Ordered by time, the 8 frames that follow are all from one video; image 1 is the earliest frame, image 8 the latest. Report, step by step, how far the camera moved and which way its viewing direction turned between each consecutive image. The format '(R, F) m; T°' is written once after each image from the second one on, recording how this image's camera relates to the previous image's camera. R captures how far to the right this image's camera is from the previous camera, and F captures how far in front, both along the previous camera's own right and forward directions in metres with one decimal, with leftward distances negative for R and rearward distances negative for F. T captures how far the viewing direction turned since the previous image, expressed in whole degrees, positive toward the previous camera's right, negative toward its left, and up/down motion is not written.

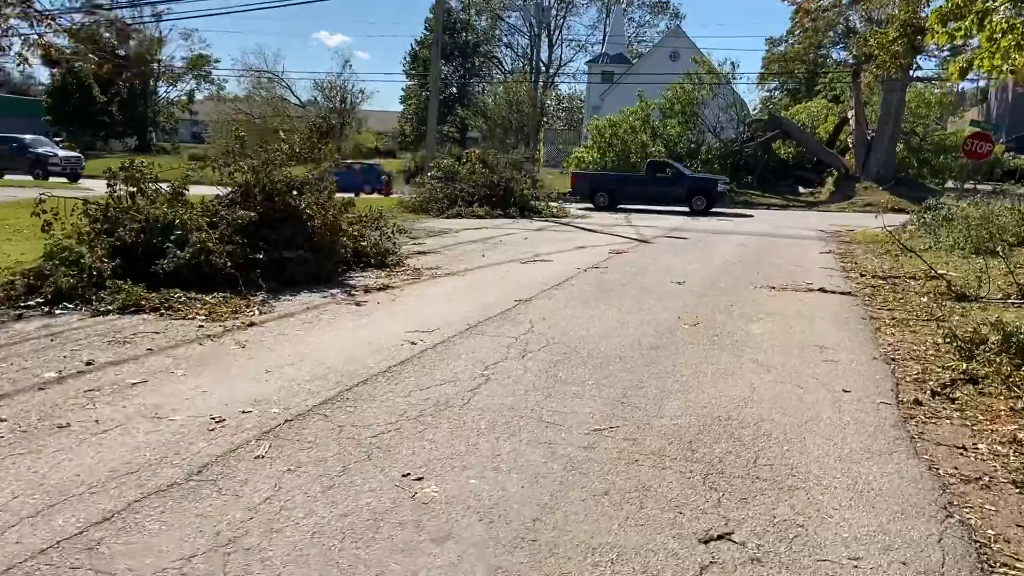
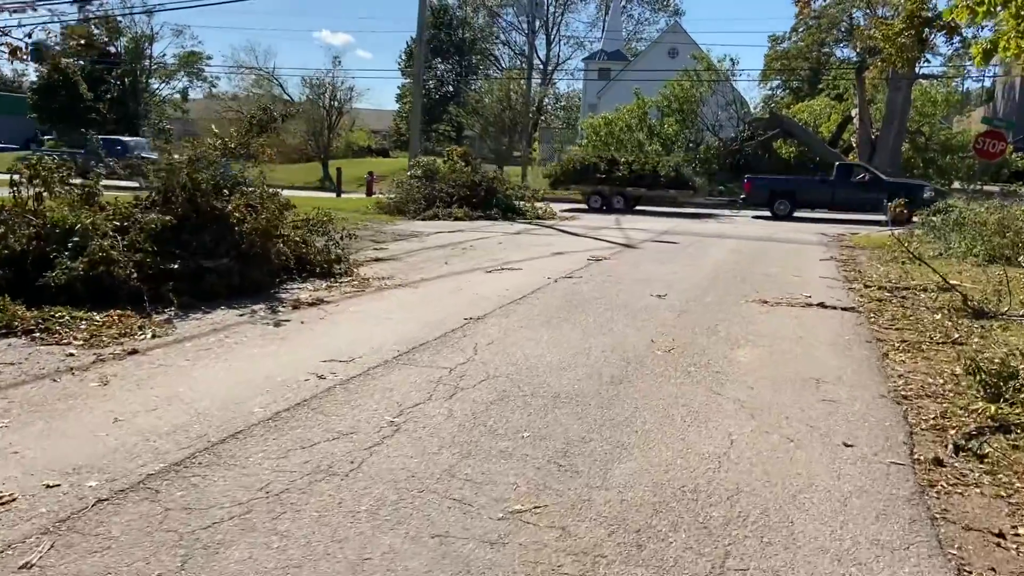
(+0.5, +1.2) m; 0°
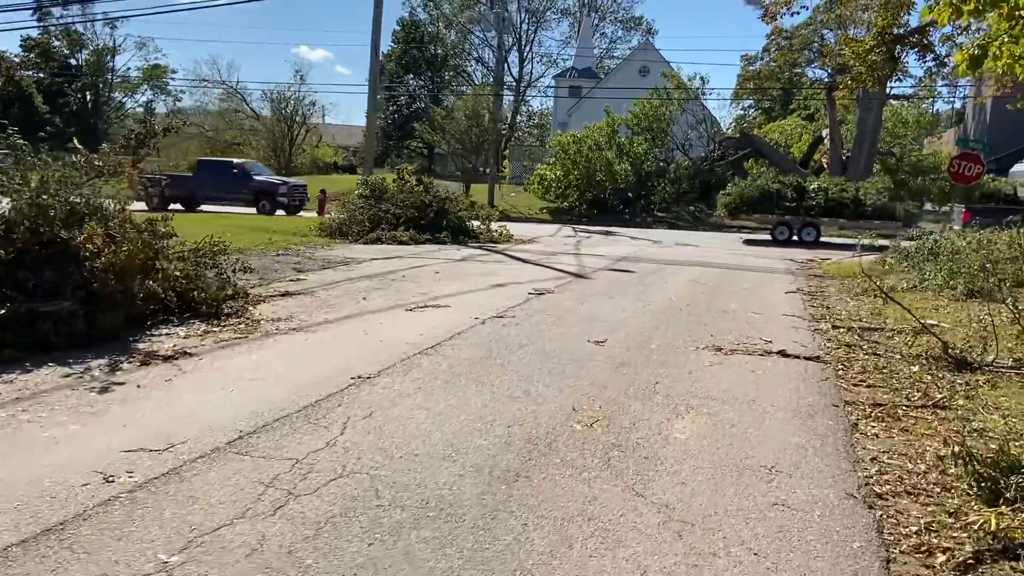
(+0.7, +1.3) m; +2°
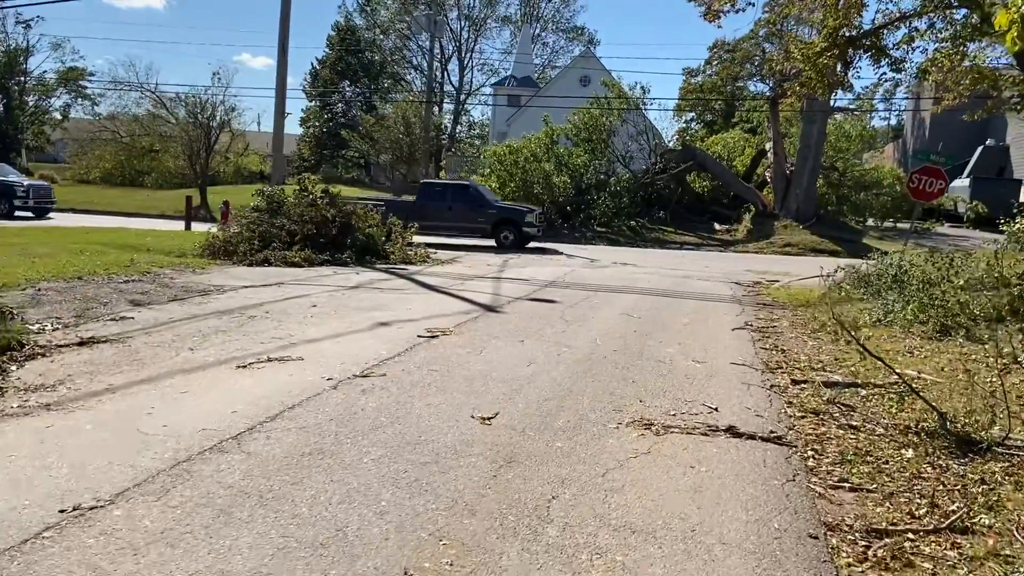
(+0.7, +2.2) m; +4°
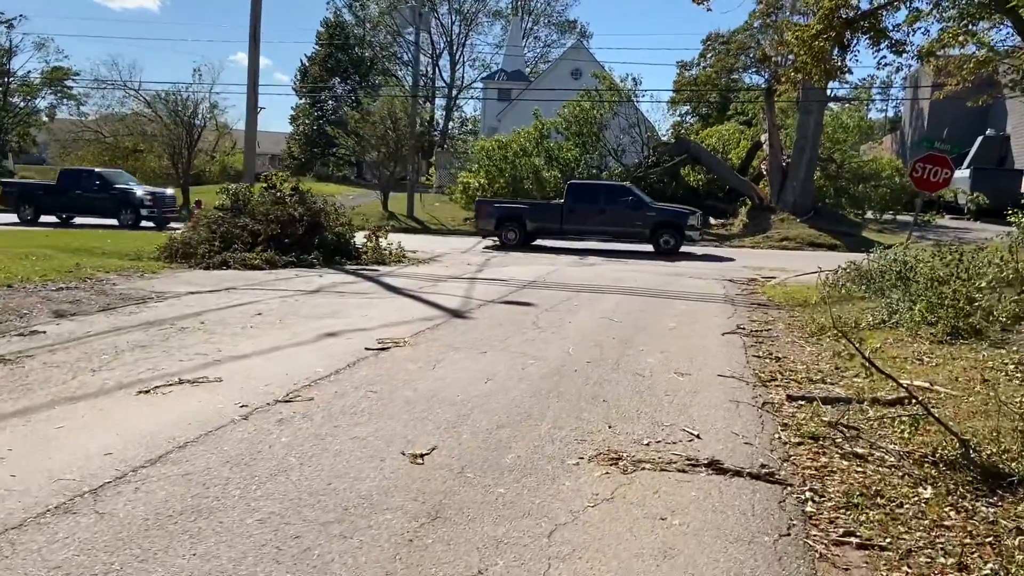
(+0.4, +1.0) m; 0°
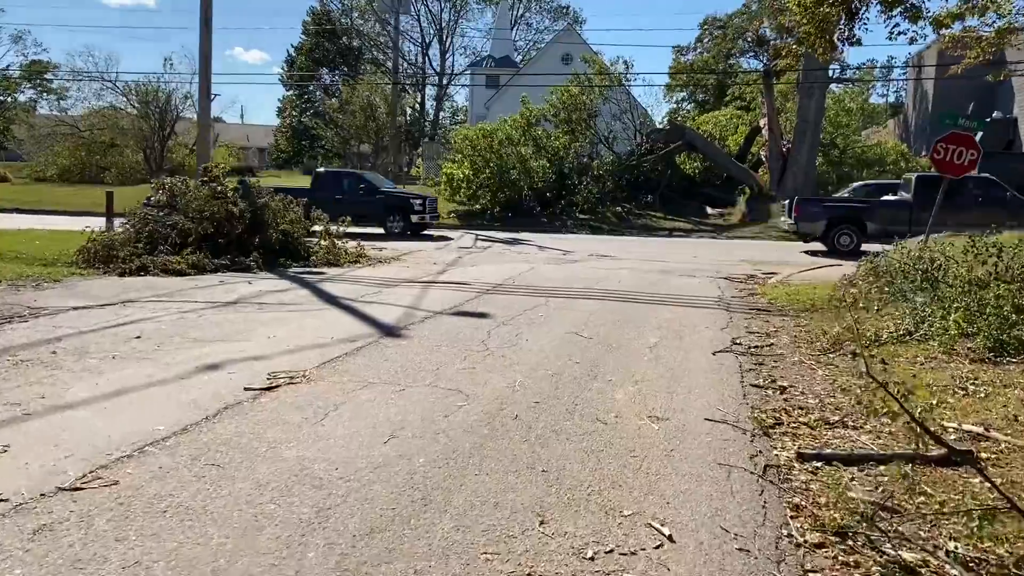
(+0.6, +1.8) m; 0°
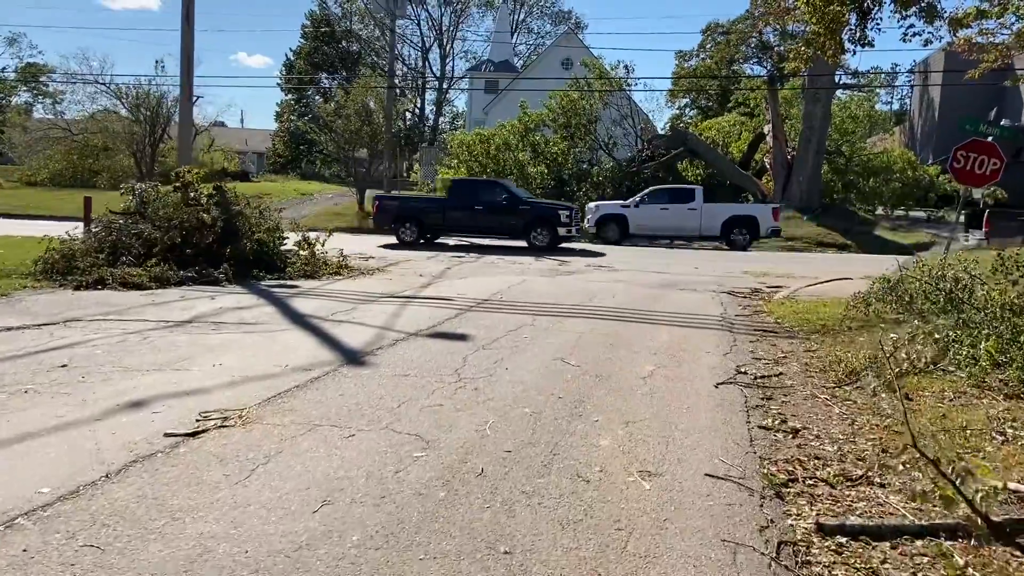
(+0.2, +0.9) m; 0°
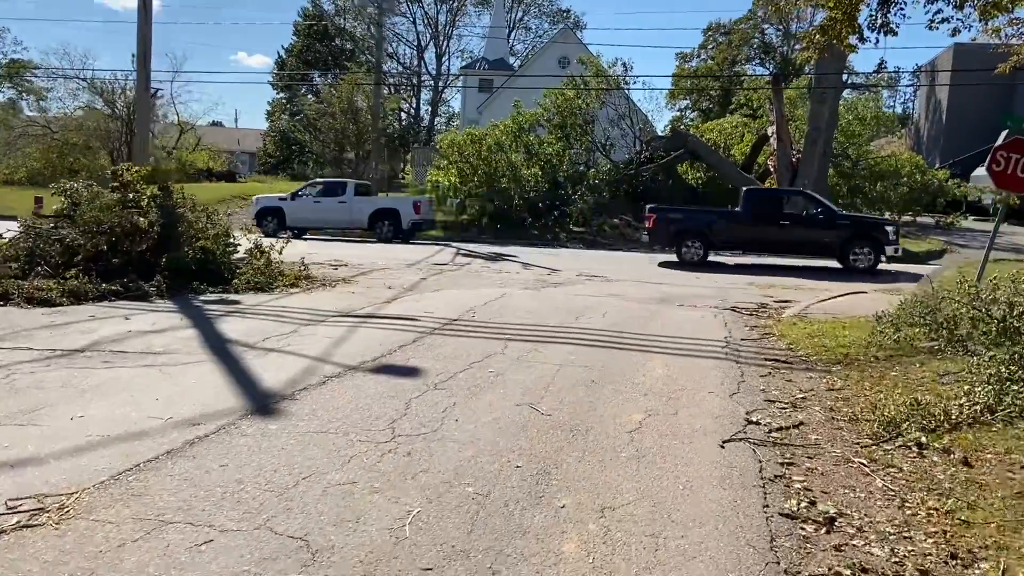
(+0.4, +1.6) m; 0°
